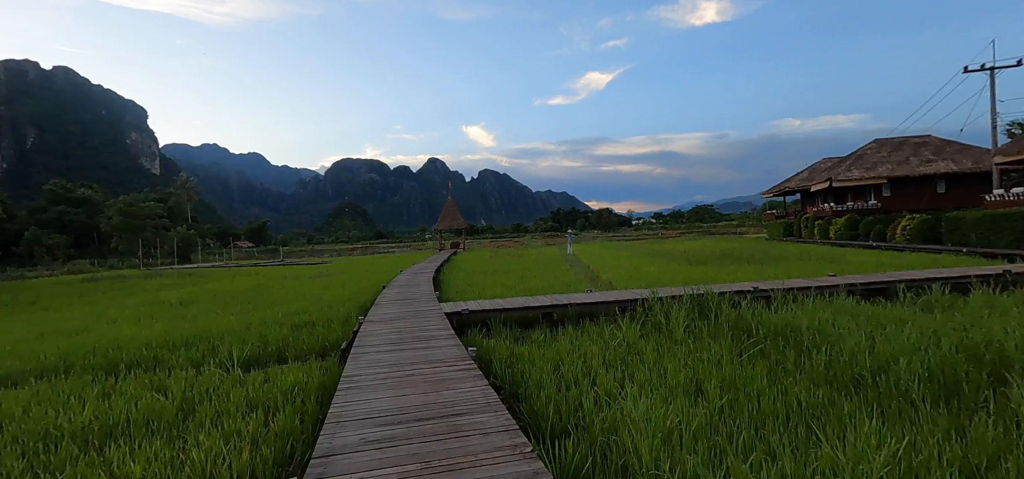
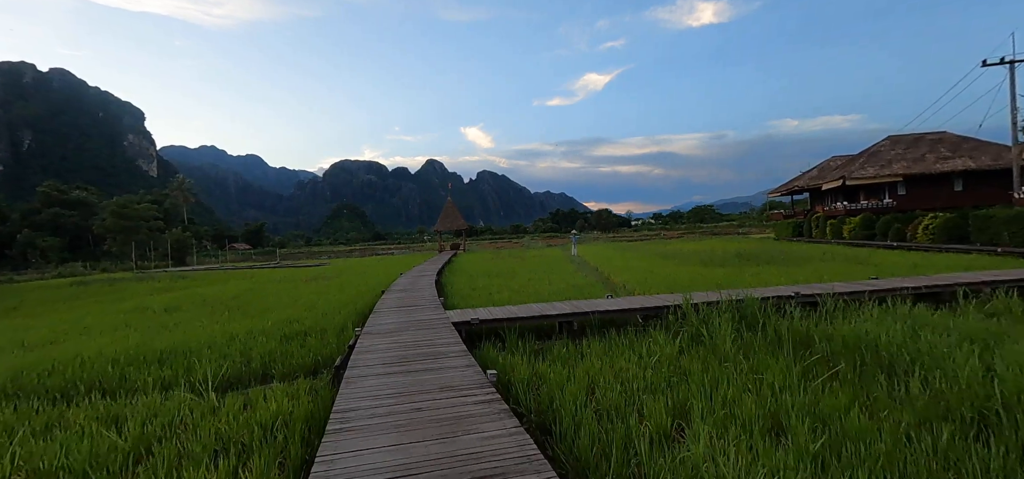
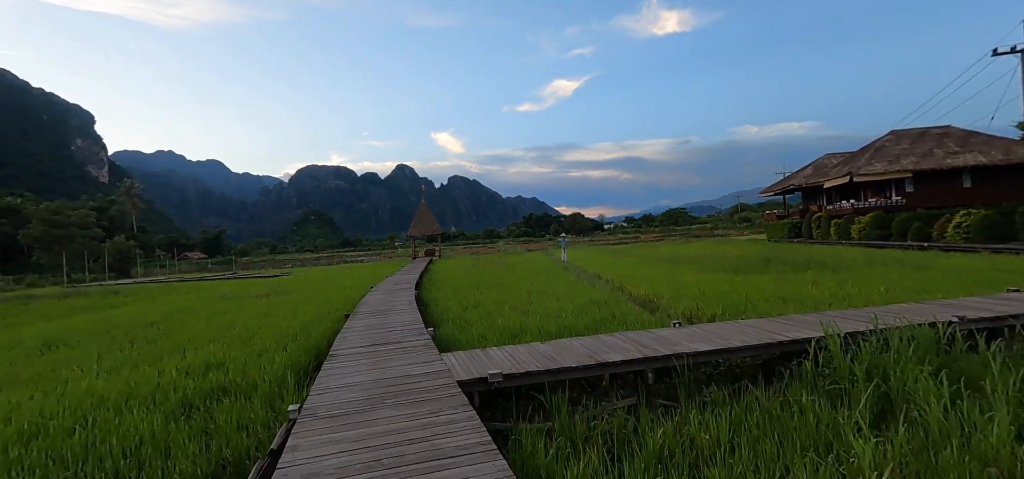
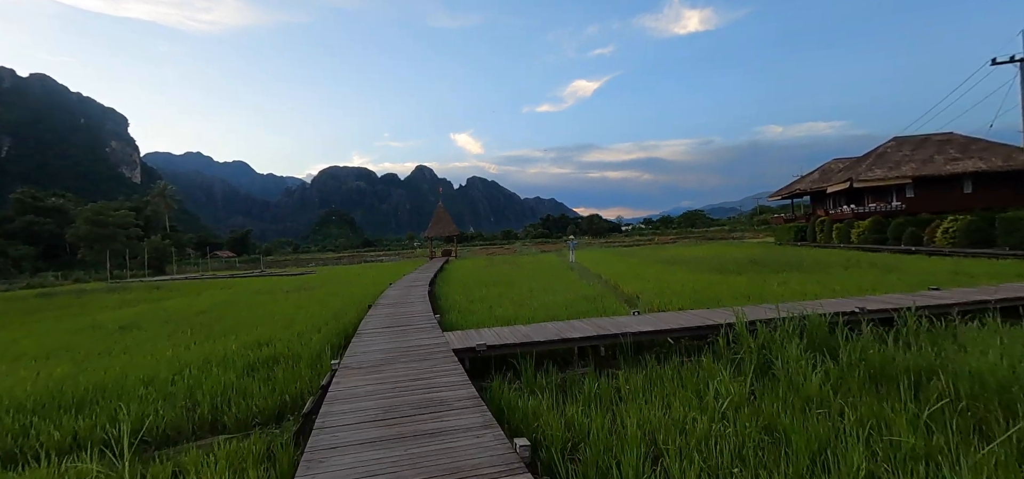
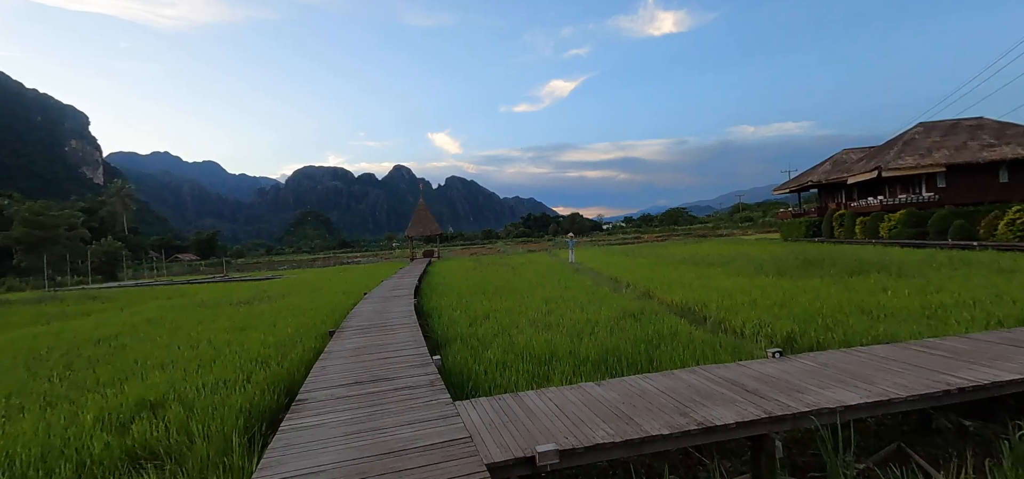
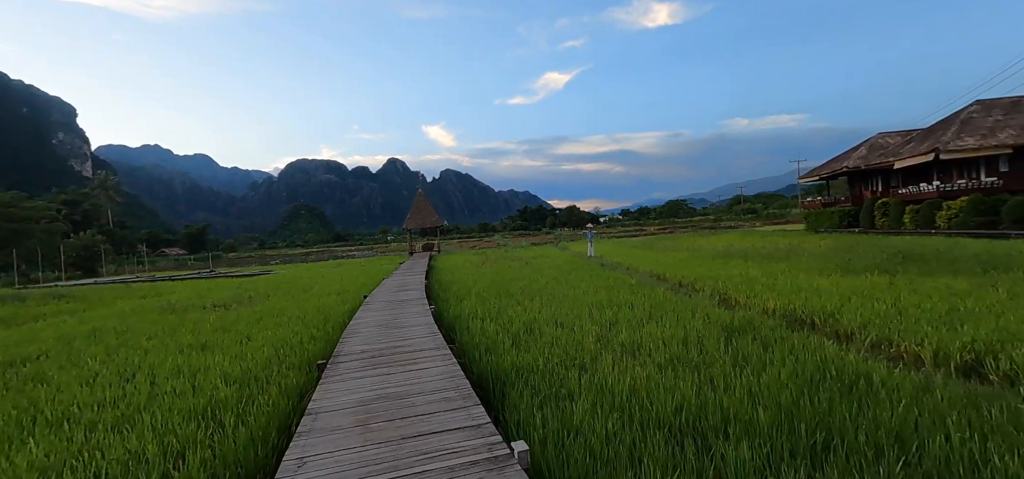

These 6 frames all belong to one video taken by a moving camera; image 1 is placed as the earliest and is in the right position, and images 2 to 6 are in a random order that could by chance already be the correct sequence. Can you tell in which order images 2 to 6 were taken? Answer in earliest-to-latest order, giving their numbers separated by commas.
2, 4, 3, 5, 6
